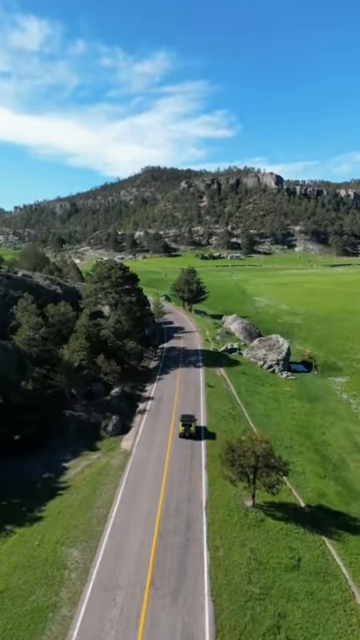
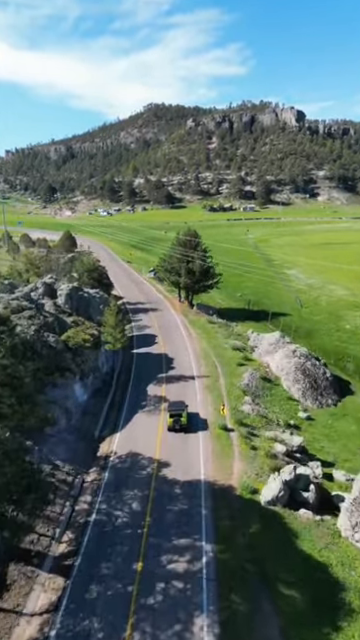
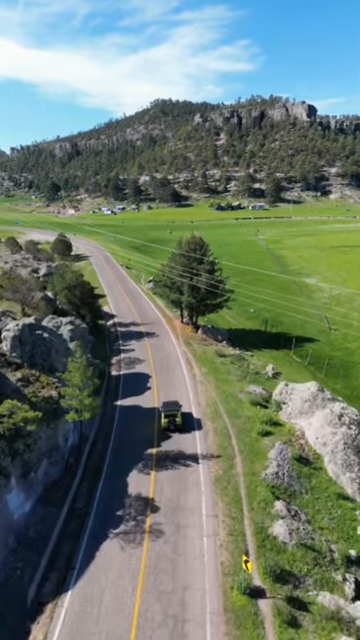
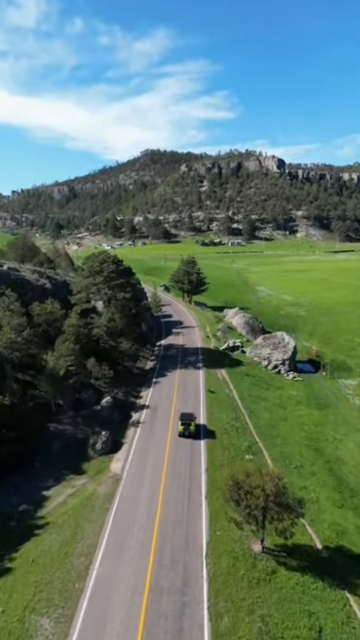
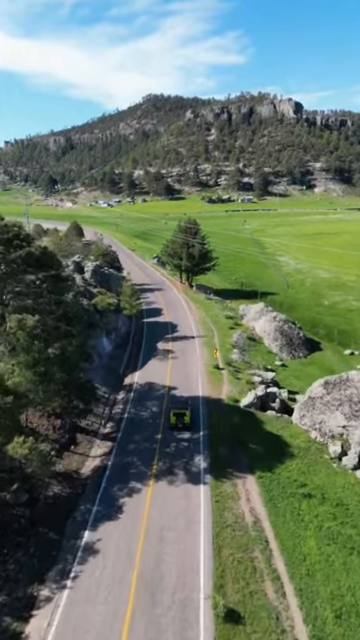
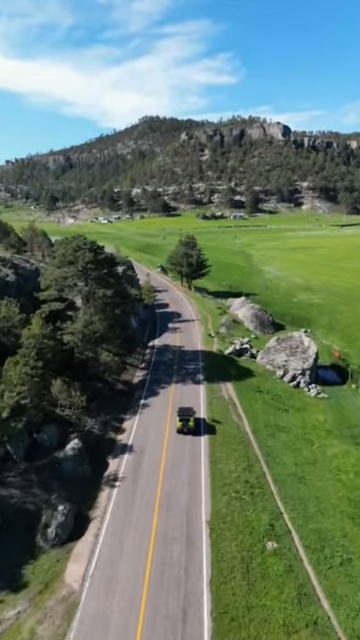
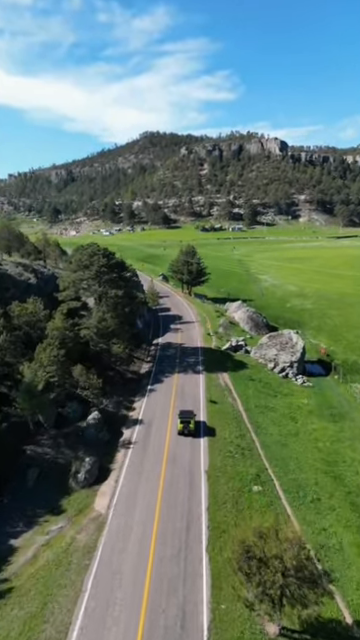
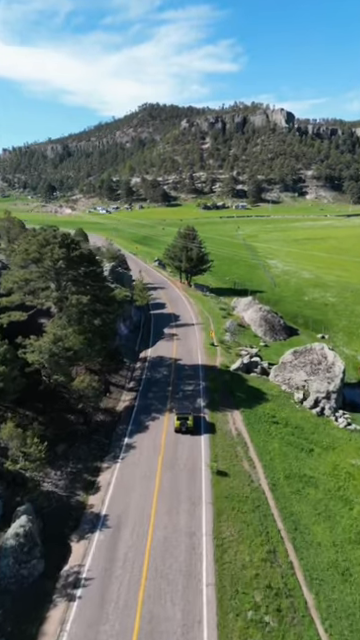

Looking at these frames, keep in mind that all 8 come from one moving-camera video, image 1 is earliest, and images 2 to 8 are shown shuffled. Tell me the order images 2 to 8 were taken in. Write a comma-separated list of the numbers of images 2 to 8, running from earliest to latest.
4, 7, 6, 8, 5, 2, 3
